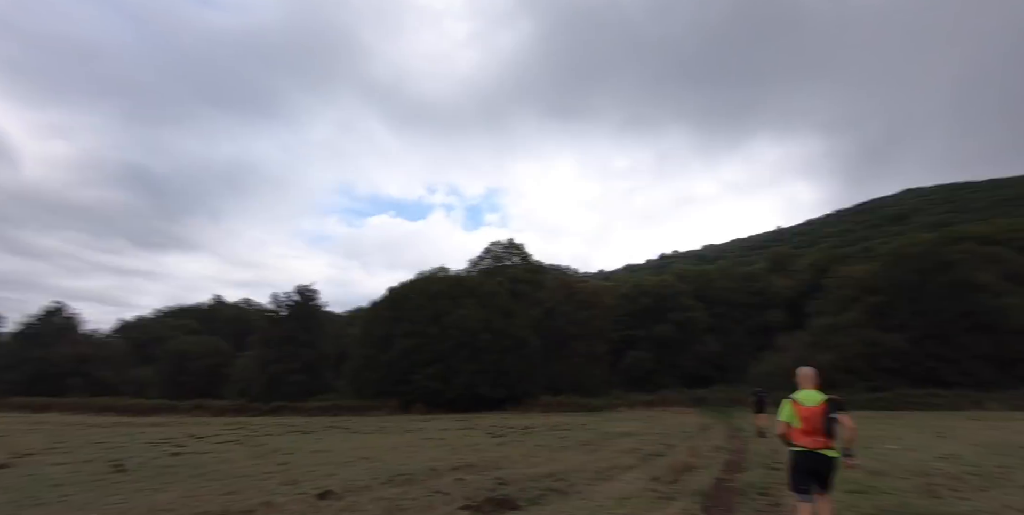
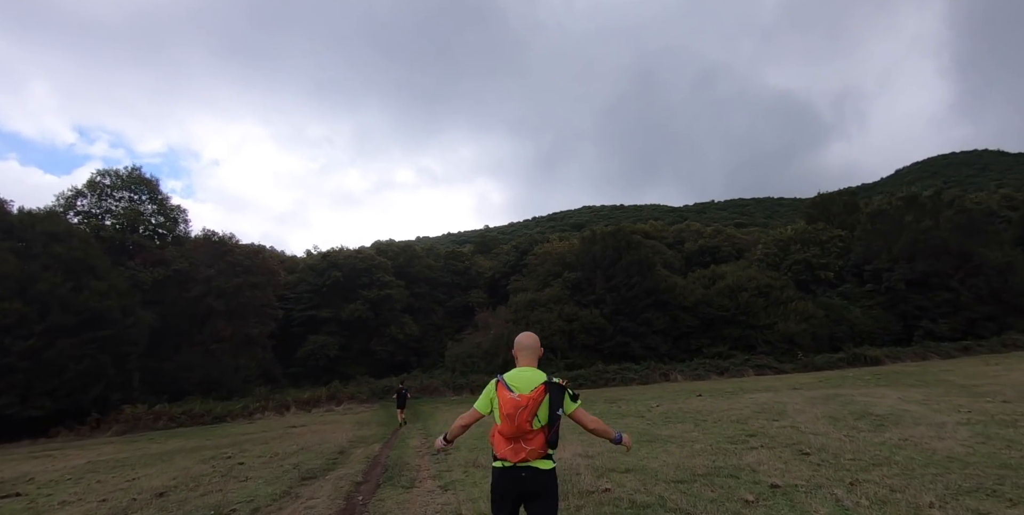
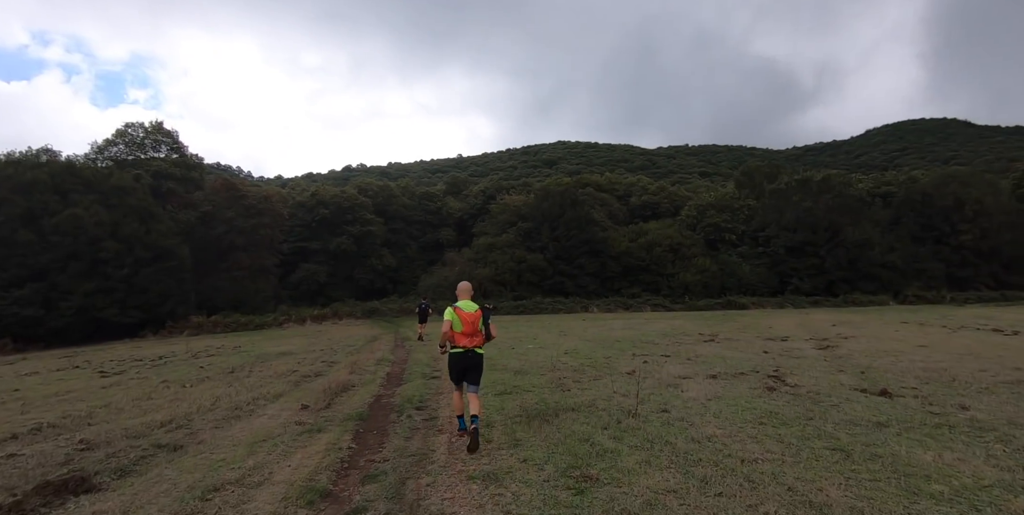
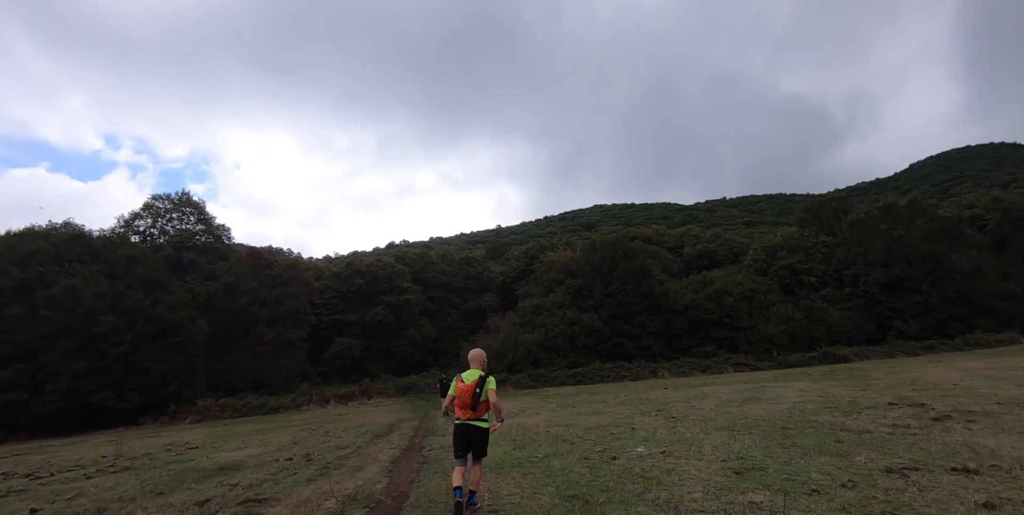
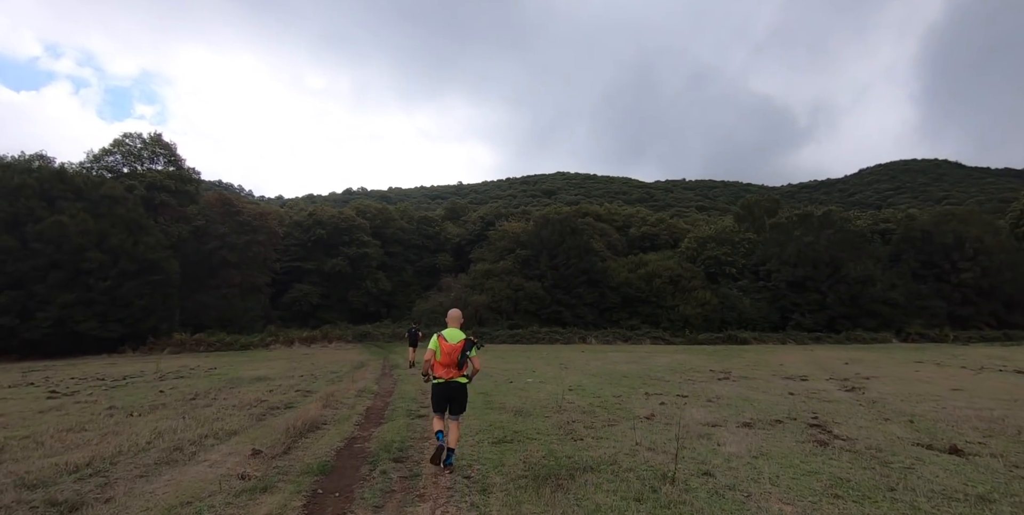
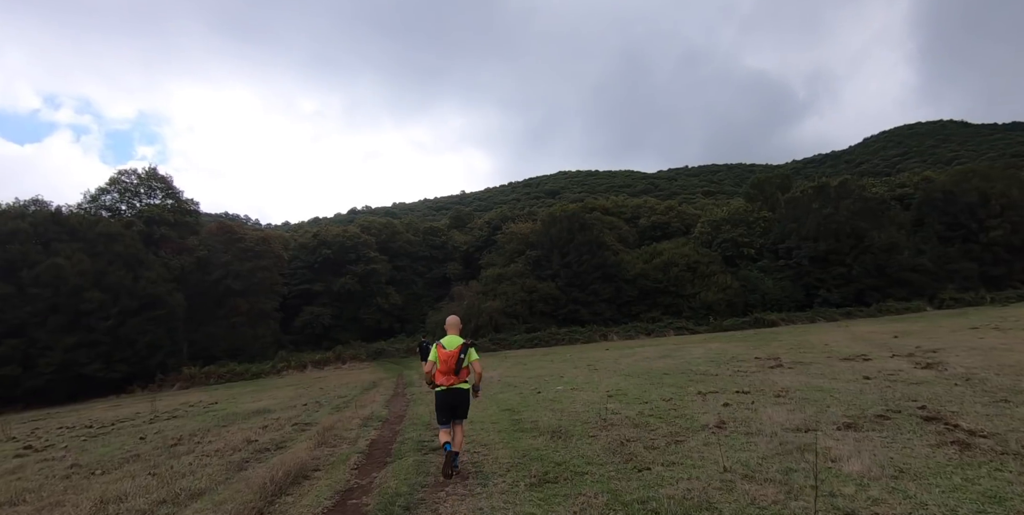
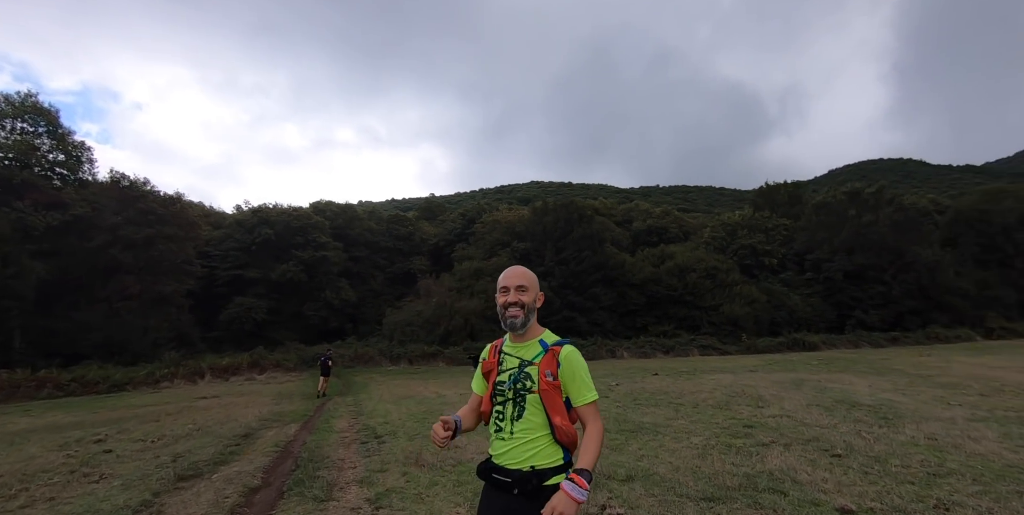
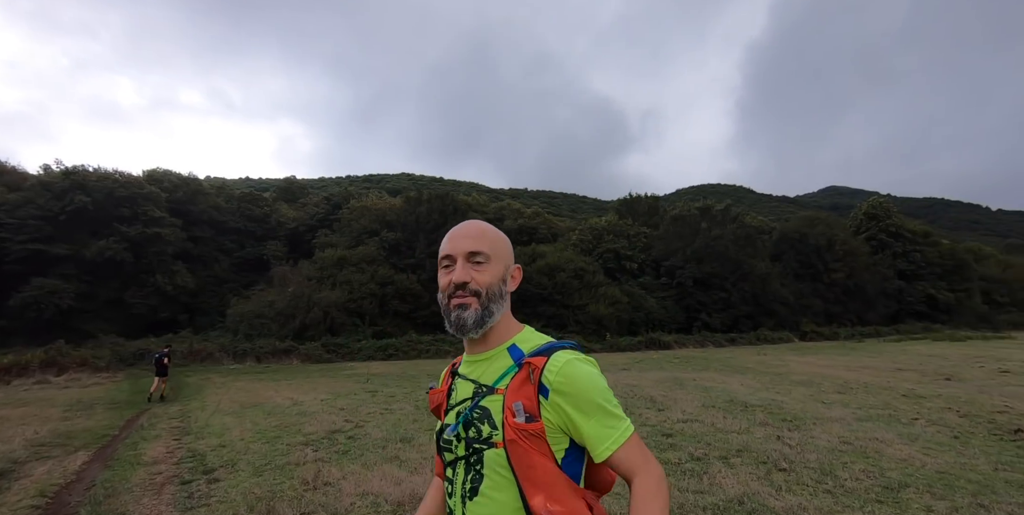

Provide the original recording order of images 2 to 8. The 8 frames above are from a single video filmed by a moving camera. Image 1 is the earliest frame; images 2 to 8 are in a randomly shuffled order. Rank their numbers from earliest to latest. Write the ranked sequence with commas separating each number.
3, 5, 6, 4, 2, 7, 8
